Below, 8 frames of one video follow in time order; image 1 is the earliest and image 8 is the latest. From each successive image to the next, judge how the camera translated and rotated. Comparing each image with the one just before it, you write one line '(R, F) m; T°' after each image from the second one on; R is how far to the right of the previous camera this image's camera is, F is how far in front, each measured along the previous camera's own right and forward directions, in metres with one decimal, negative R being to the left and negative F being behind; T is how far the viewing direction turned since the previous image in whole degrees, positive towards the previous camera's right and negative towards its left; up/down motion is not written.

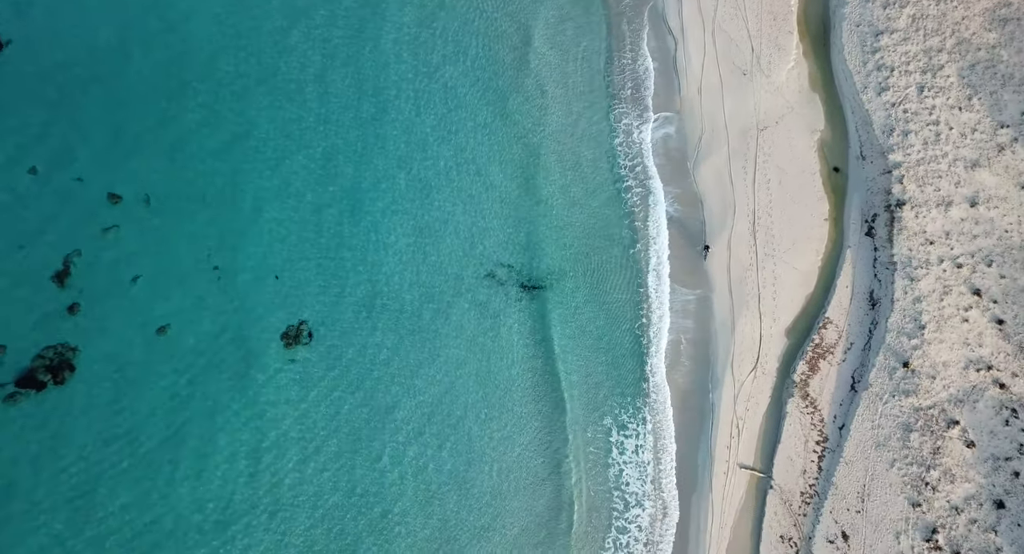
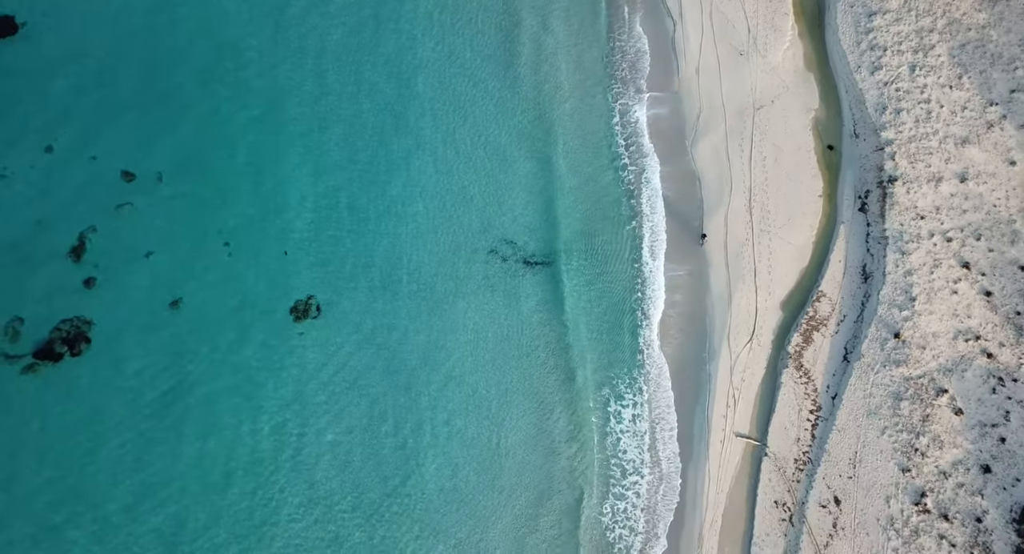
(+1.7, -1.3) m; -4°
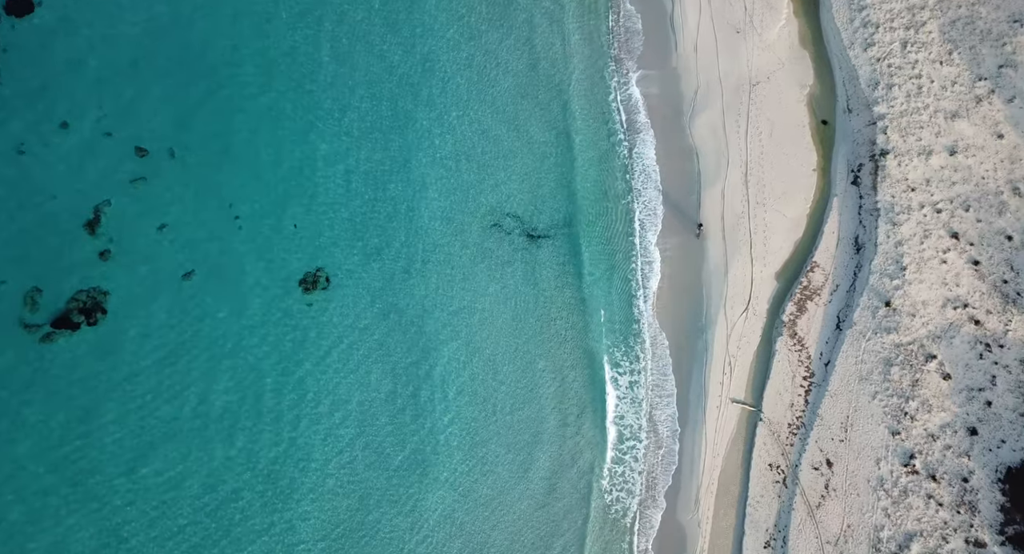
(-0.2, -0.8) m; 0°
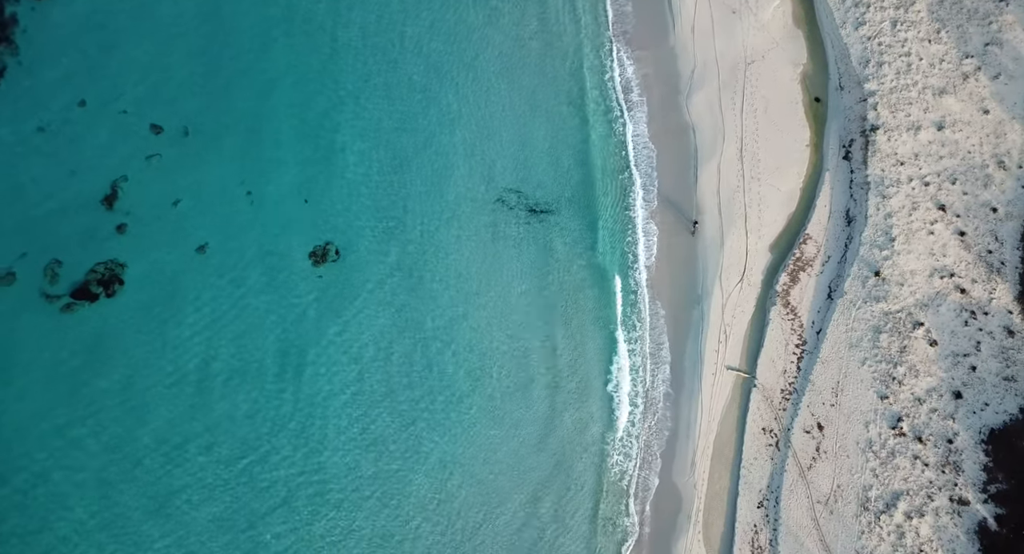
(-0.2, -0.9) m; 0°
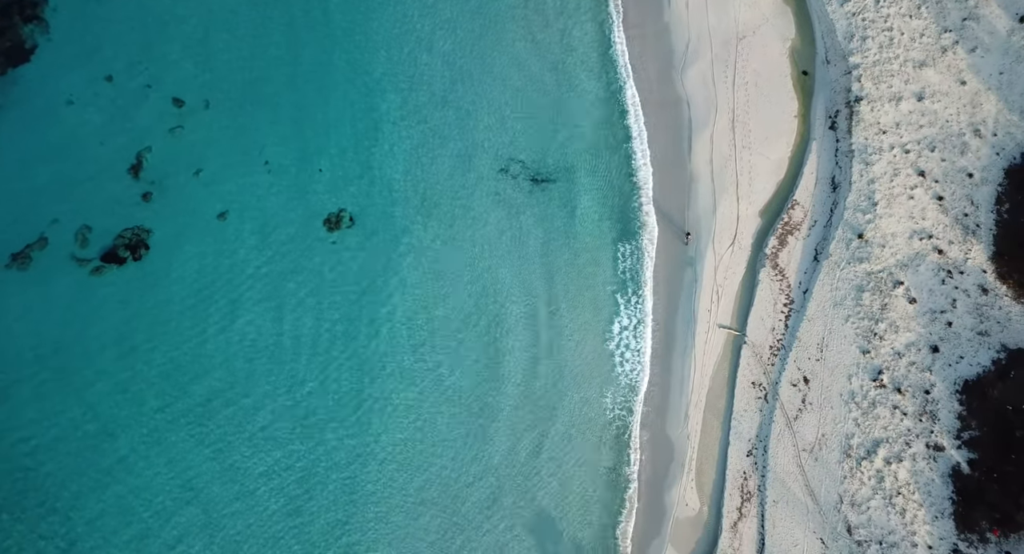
(-0.4, -1.5) m; +1°
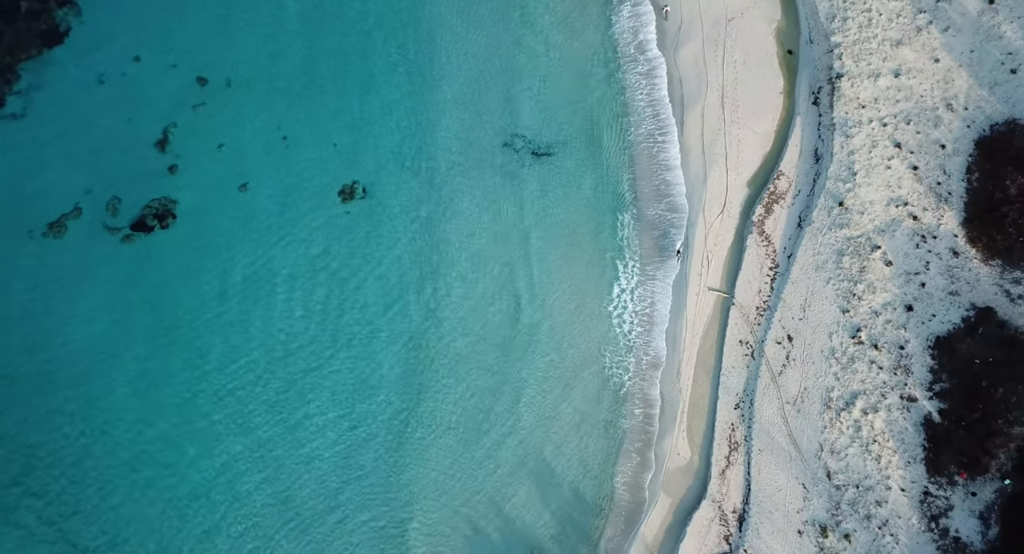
(-0.5, -1.9) m; +1°
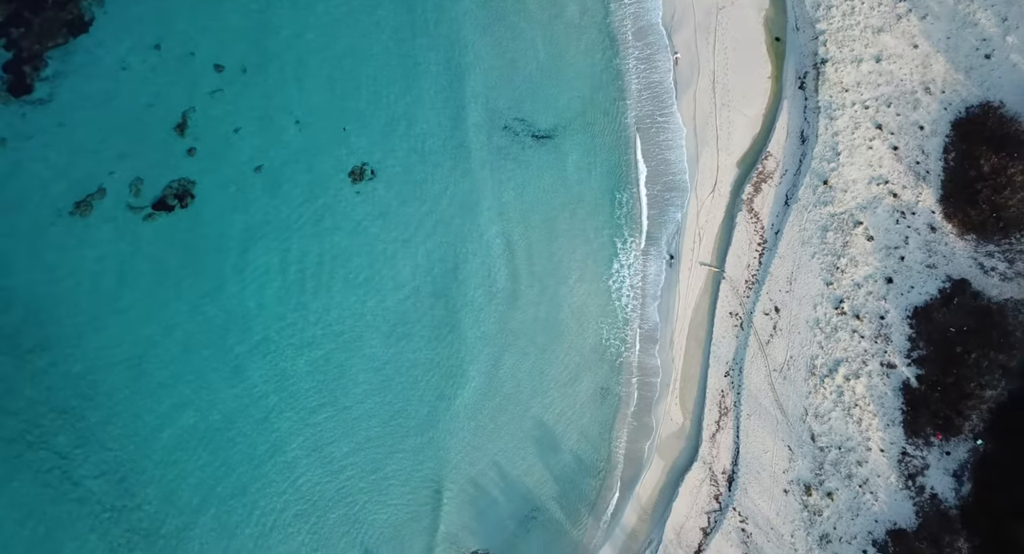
(-0.4, -1.6) m; +1°
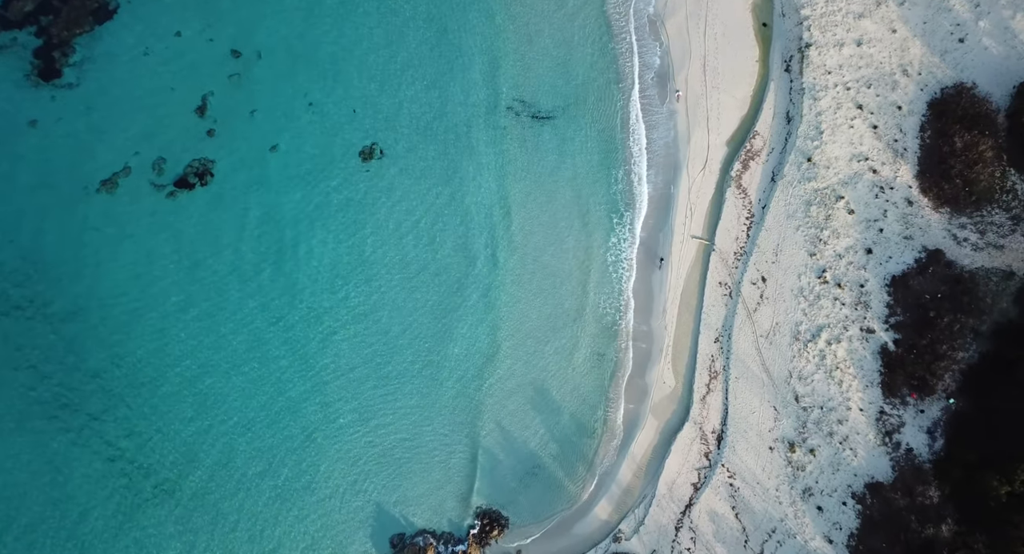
(-0.5, -2.0) m; +1°
